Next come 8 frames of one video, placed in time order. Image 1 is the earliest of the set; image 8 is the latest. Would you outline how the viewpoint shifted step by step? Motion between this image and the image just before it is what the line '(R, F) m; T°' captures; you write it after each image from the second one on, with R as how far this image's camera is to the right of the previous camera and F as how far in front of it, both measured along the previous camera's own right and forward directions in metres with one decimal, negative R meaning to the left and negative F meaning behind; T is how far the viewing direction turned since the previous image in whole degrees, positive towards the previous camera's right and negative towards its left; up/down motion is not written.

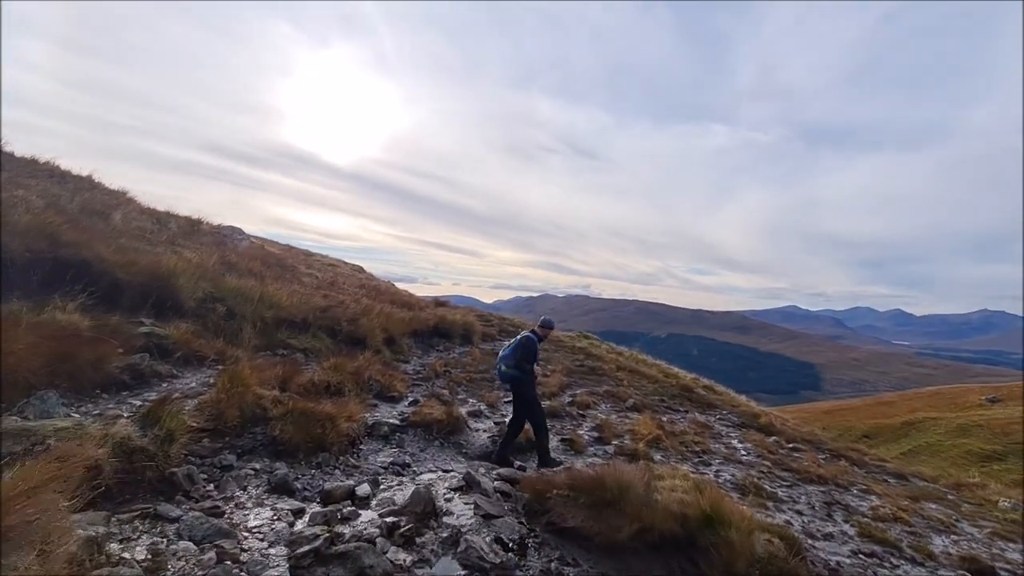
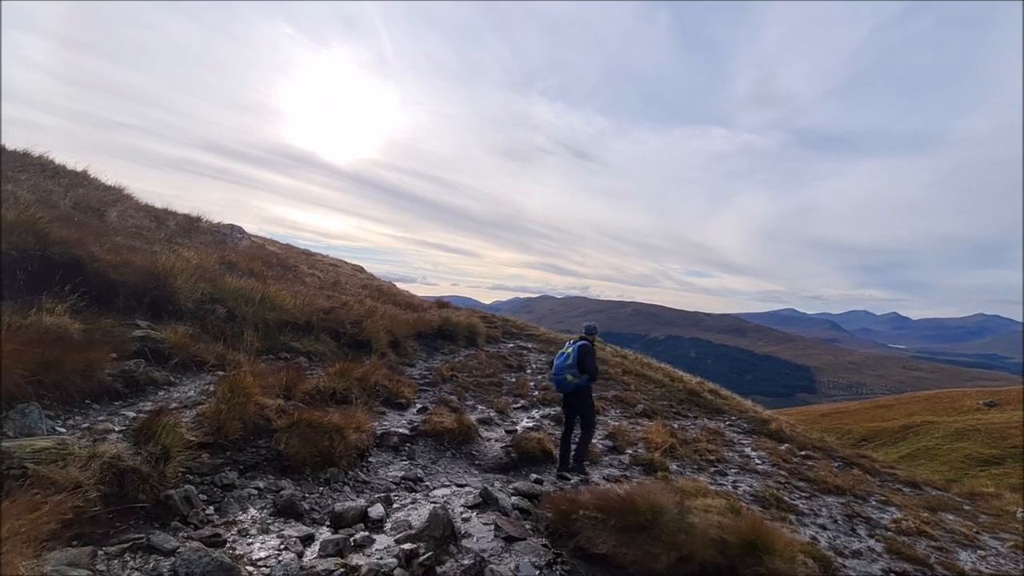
(-0.5, +0.6) m; 0°
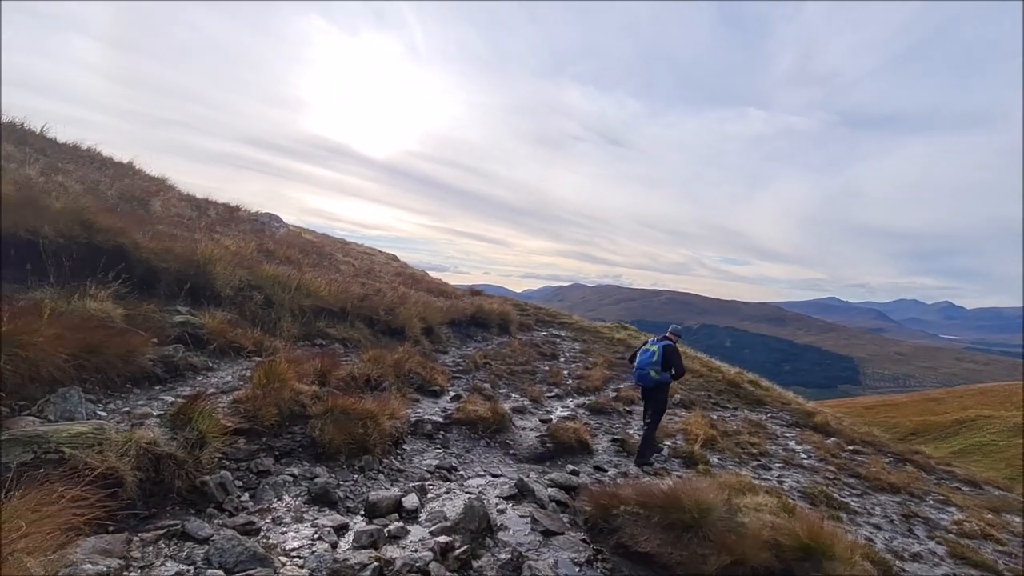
(-0.1, +0.4) m; -4°
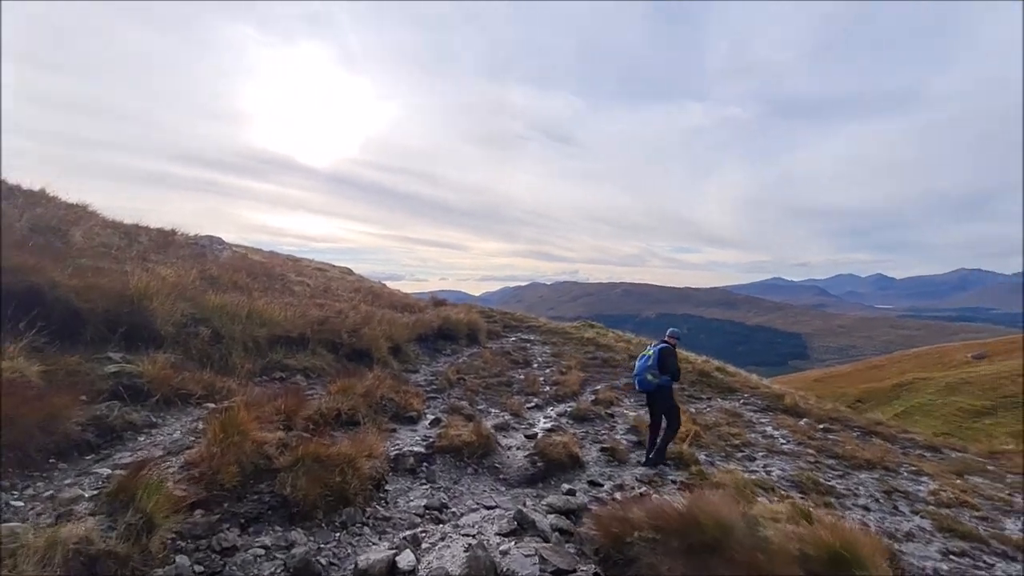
(-0.4, +0.8) m; +5°
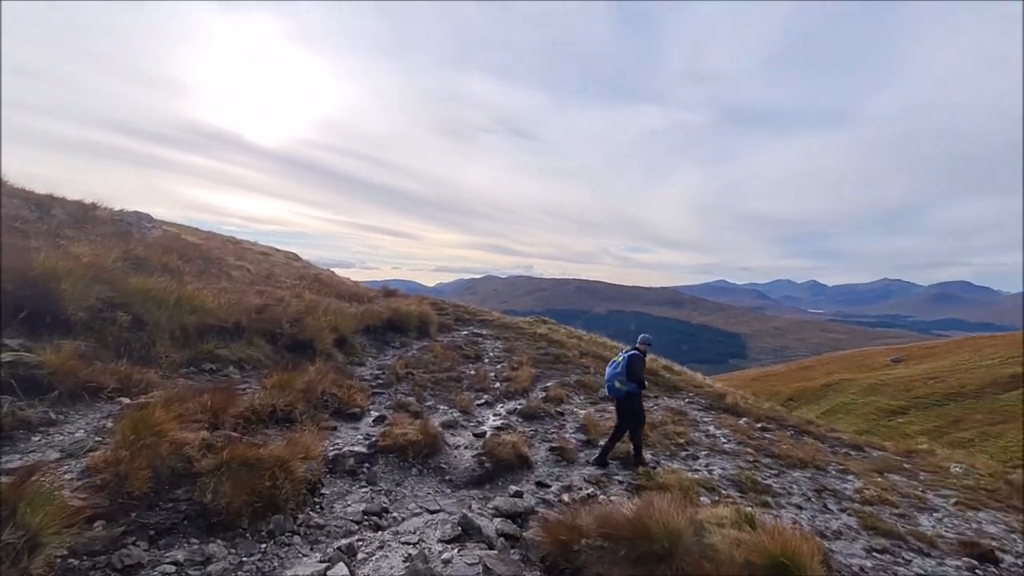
(0.0, +0.4) m; +5°
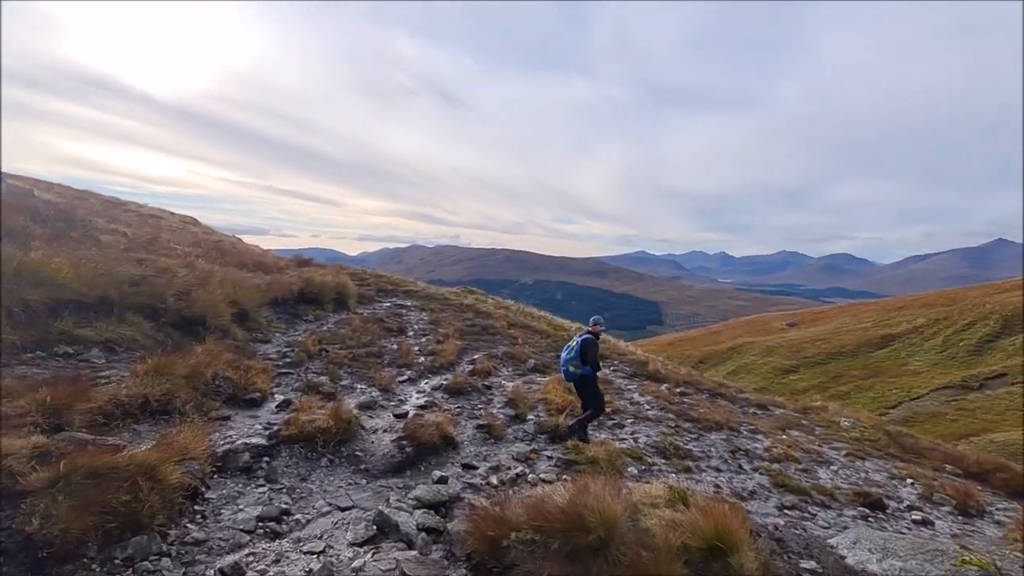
(+0.1, +0.9) m; +8°
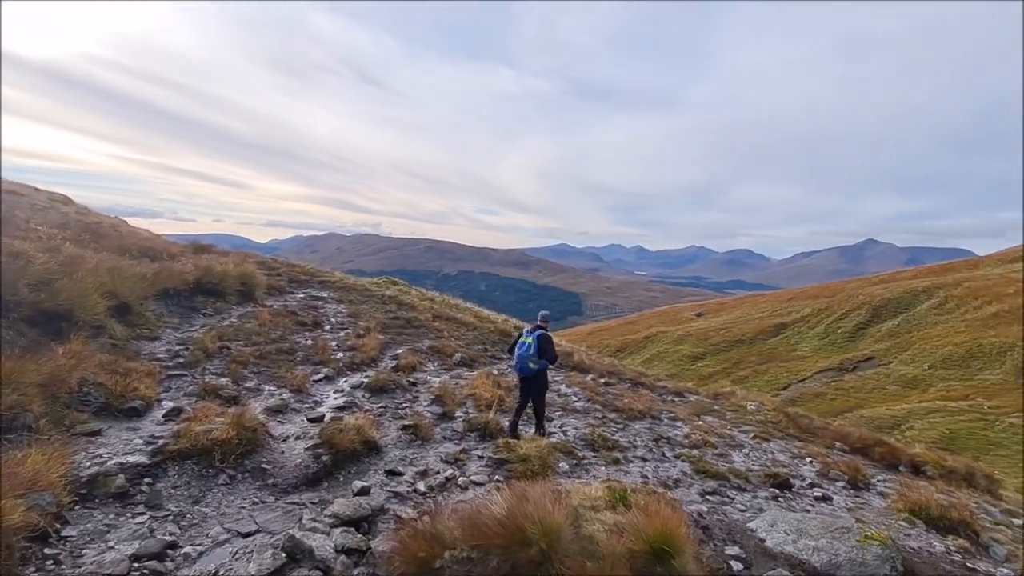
(-0.1, +0.7) m; +9°
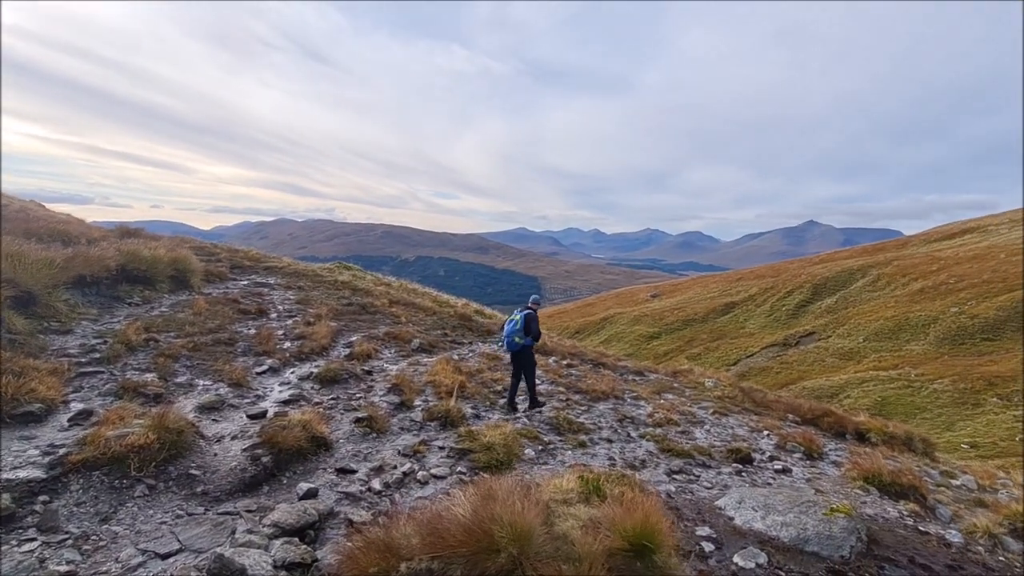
(0.0, +0.7) m; +5°
